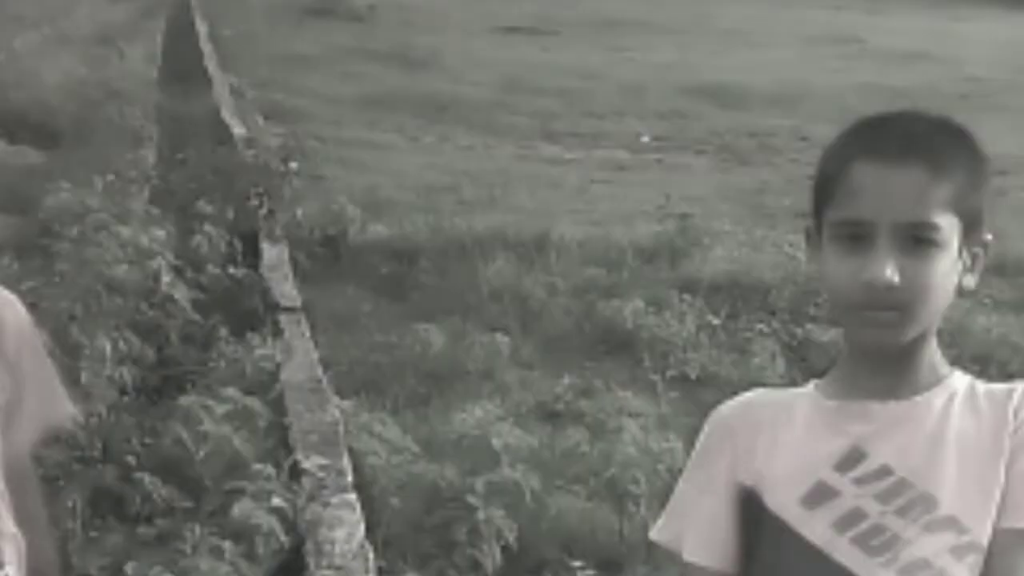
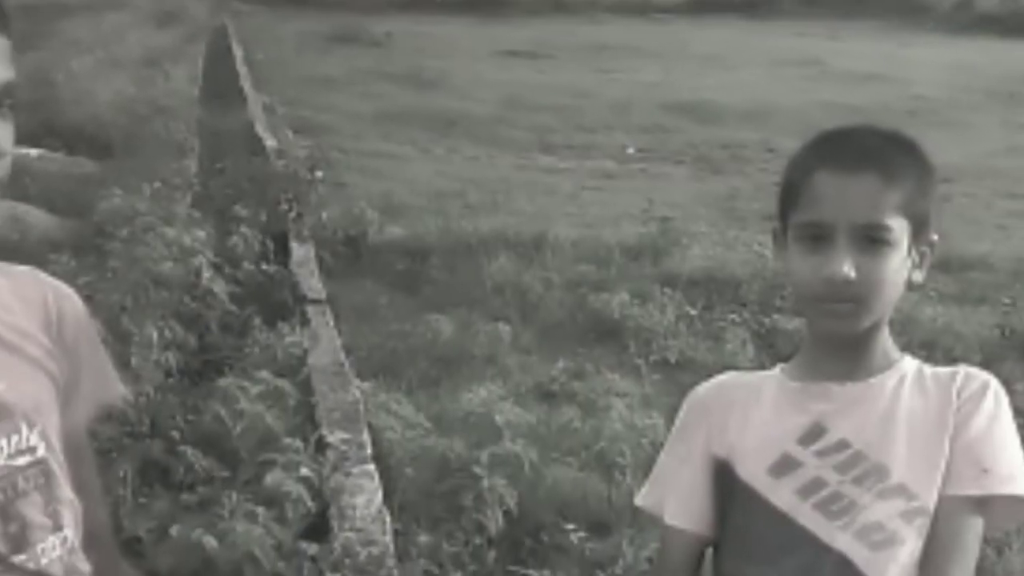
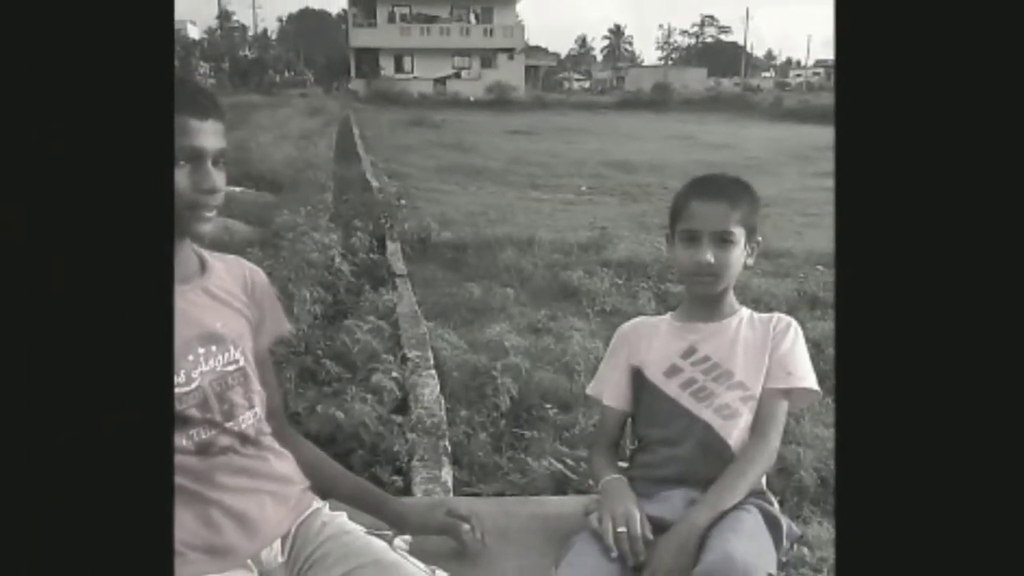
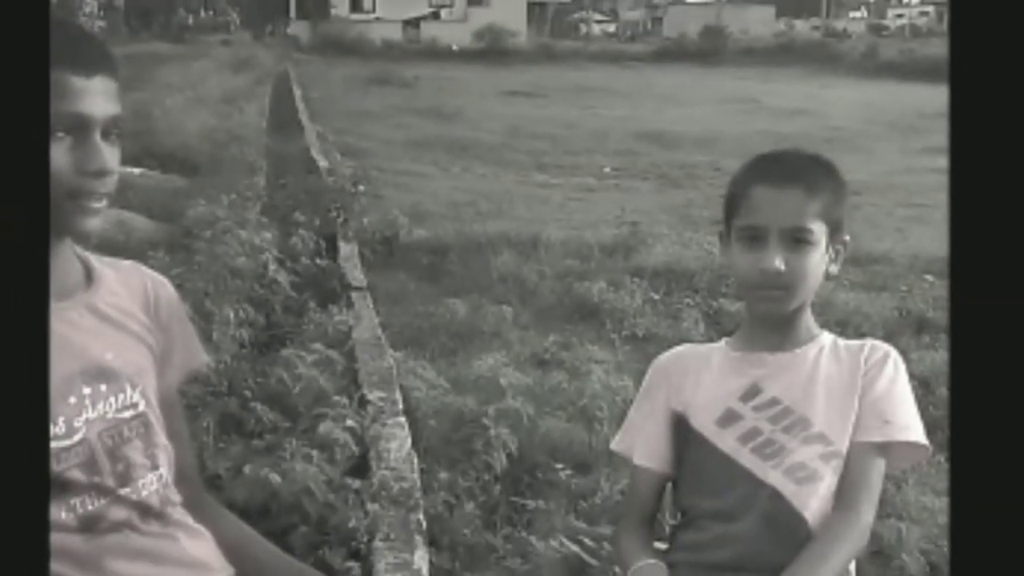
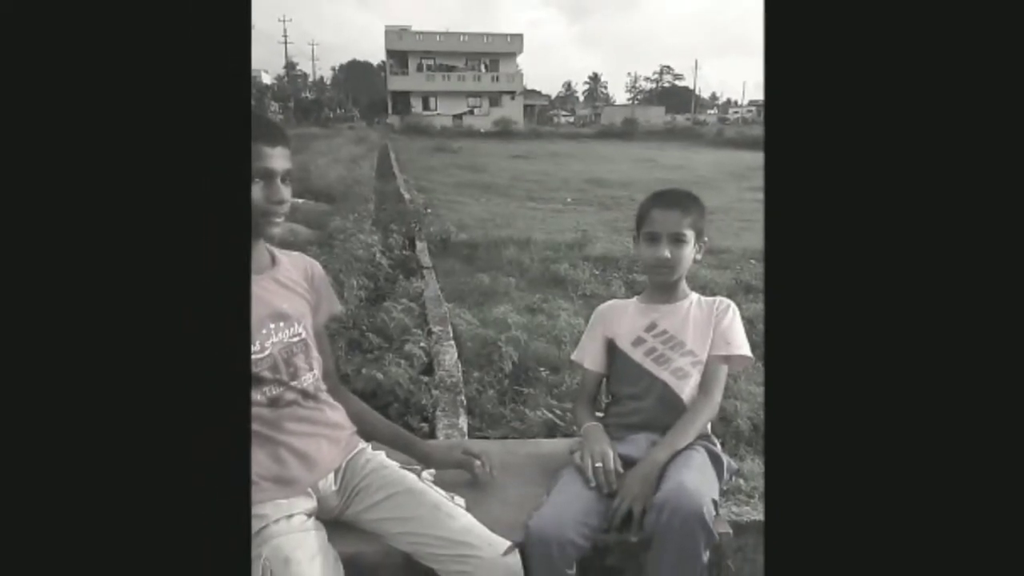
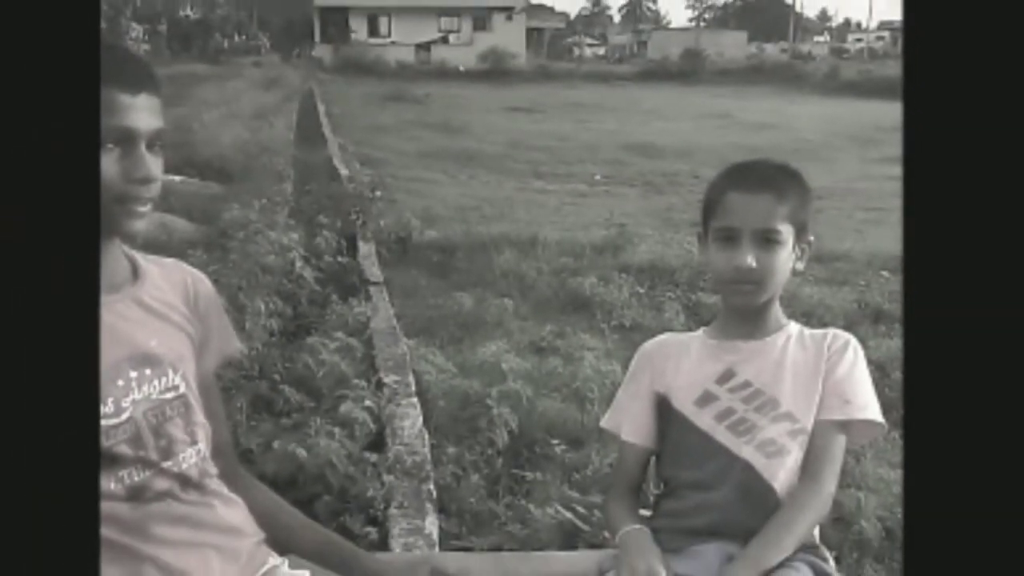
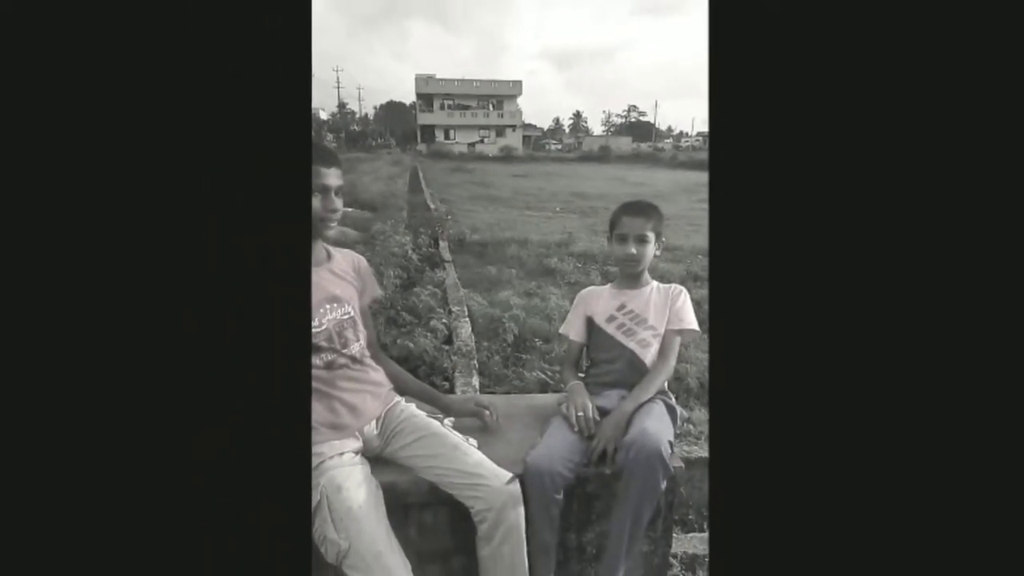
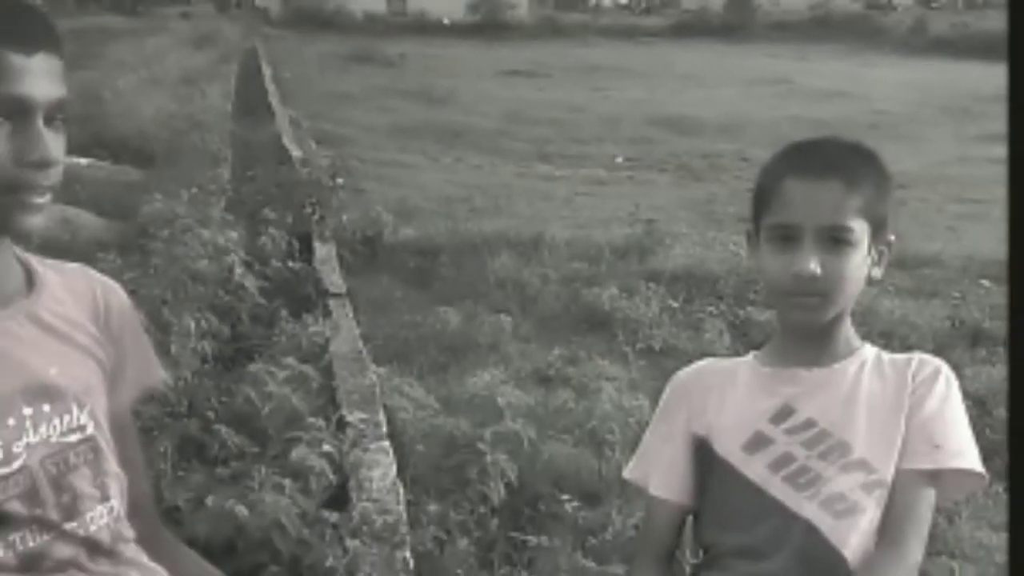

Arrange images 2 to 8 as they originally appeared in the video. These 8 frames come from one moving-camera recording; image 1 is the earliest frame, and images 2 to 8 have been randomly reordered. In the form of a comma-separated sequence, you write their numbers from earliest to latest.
2, 8, 4, 6, 3, 5, 7
